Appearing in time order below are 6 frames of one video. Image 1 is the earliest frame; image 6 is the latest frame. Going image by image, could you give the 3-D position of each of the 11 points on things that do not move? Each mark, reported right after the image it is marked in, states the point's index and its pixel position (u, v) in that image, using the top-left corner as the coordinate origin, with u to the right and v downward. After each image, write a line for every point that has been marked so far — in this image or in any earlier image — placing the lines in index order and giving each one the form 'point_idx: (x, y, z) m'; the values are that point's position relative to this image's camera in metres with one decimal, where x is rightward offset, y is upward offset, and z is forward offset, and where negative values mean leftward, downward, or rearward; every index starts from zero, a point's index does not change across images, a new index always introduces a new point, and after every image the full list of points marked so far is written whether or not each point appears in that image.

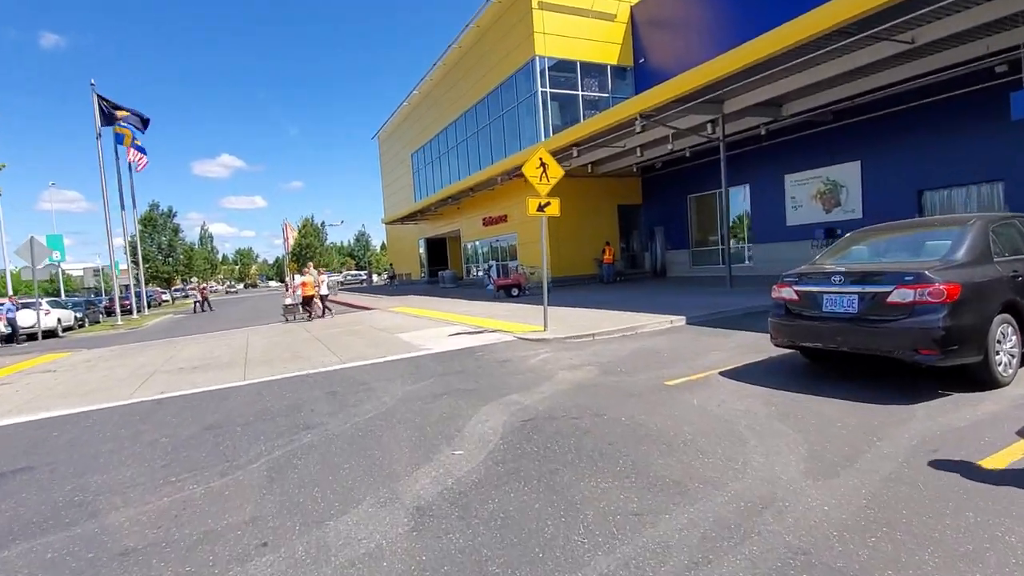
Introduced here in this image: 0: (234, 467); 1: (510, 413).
0: (-2.4, -1.6, +10.8) m
1: (0.0, -1.1, +11.4) m
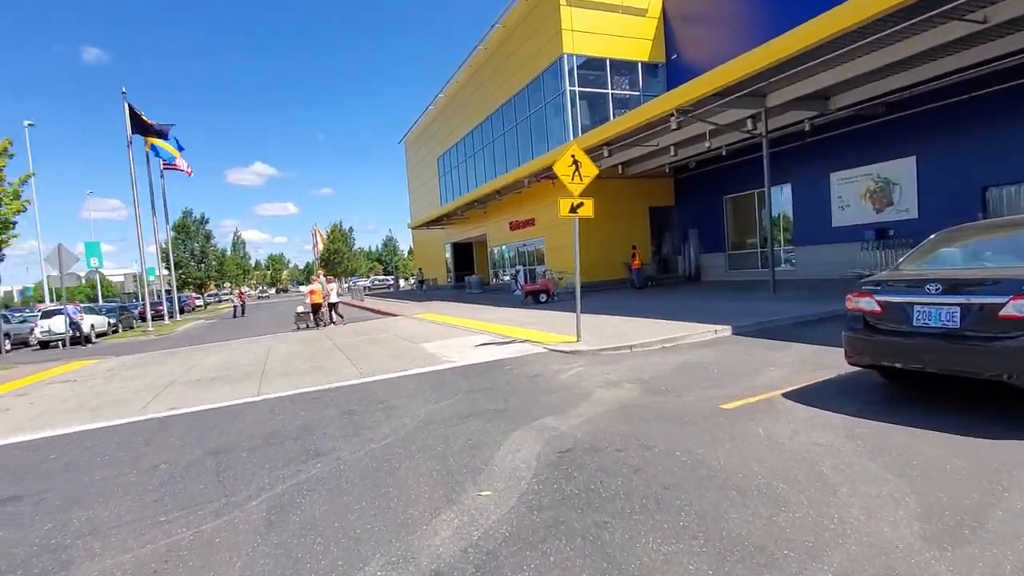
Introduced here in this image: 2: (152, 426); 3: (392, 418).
0: (-2.1, -1.7, +9.5) m
1: (+0.3, -1.2, +10.0) m
2: (-5.3, -2.1, +19.8) m
3: (-1.4, -1.5, +15.1) m
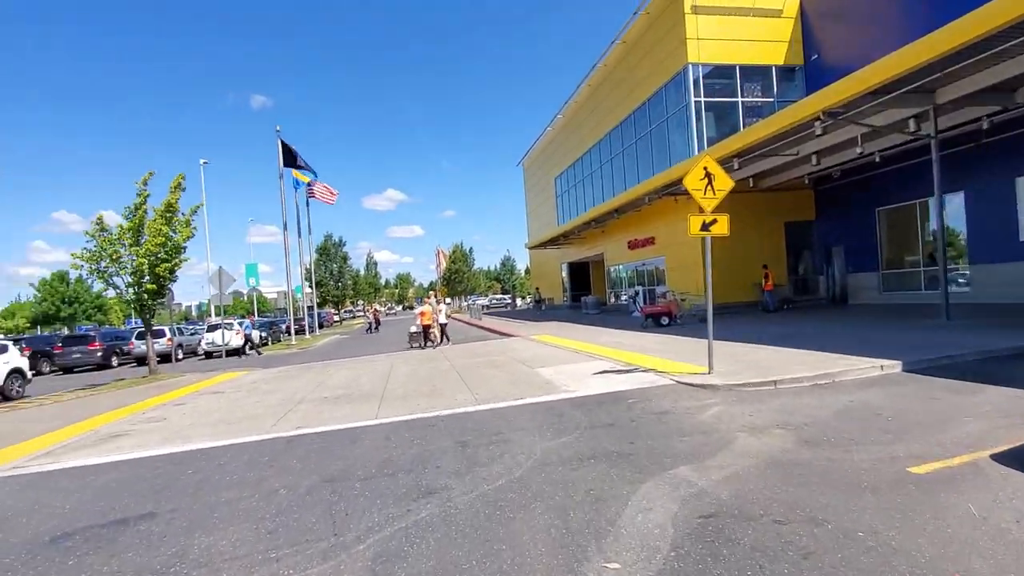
0: (-1.3, -1.8, +8.0) m
1: (+1.1, -1.4, +8.3) m
2: (-3.6, -2.4, +18.5) m
3: (-0.1, -1.7, +13.5) m
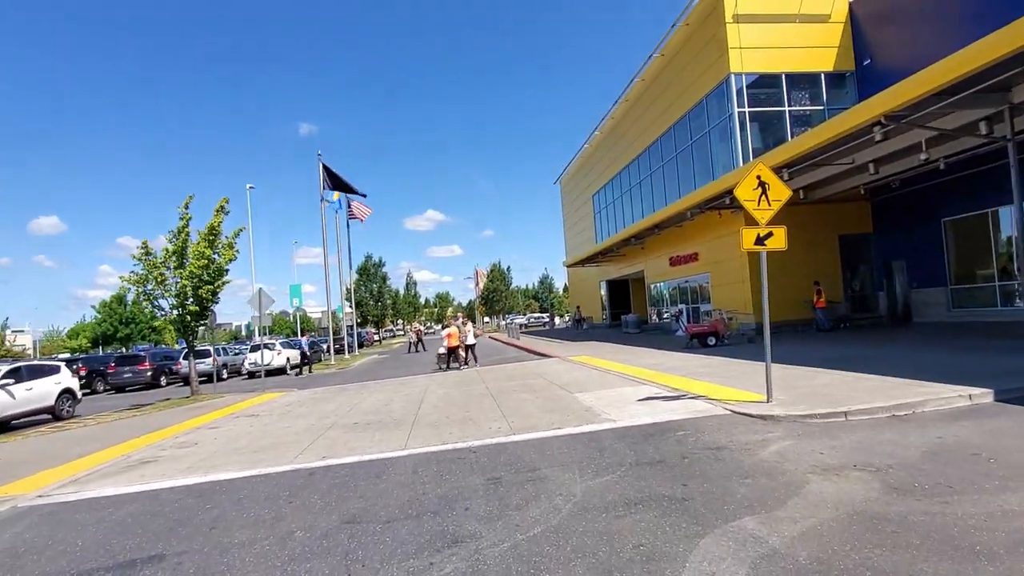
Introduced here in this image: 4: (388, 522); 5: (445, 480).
0: (-1.1, -1.9, +6.7) m
1: (+1.3, -1.5, +6.9) m
2: (-3.0, -2.7, +17.3) m
3: (+0.3, -1.9, +12.1) m
4: (-1.2, -2.3, +12.3) m
5: (-0.8, -2.2, +14.2) m
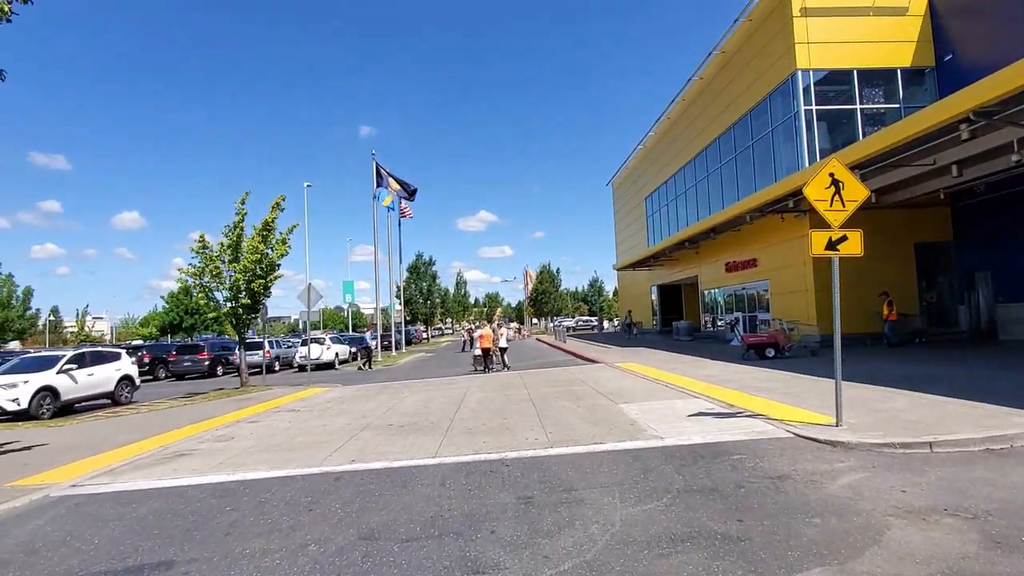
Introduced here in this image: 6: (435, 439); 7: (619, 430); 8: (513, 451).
0: (-1.1, -1.9, +5.4) m
1: (+1.4, -1.6, +5.6) m
2: (-2.6, -2.6, +16.1) m
3: (+0.6, -1.9, +10.8) m
4: (-1.0, -2.3, +11.1) m
5: (-0.4, -2.2, +12.9) m
6: (-1.3, -2.4, +19.4) m
7: (+1.4, -1.8, +16.0) m
8: (0.0, -2.1, +16.5) m
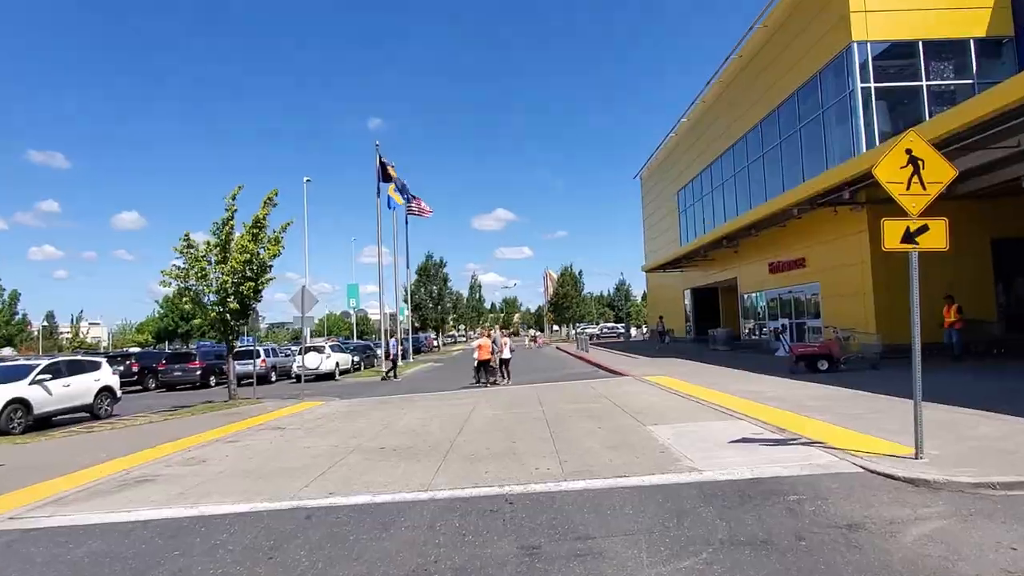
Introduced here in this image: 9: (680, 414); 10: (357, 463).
0: (-1.3, -1.8, +2.6) m
1: (+1.2, -1.5, +2.7) m
2: (-2.5, -2.6, +13.4) m
3: (+0.5, -1.9, +8.0) m
4: (-1.0, -2.3, +8.3) m
5: (-0.4, -2.2, +10.1) m
6: (-1.1, -2.4, +16.6) m
7: (+1.4, -1.8, +13.2) m
8: (+0.1, -2.2, +13.7) m
9: (+2.4, -1.8, +18.0) m
10: (-2.3, -2.6, +17.5) m
